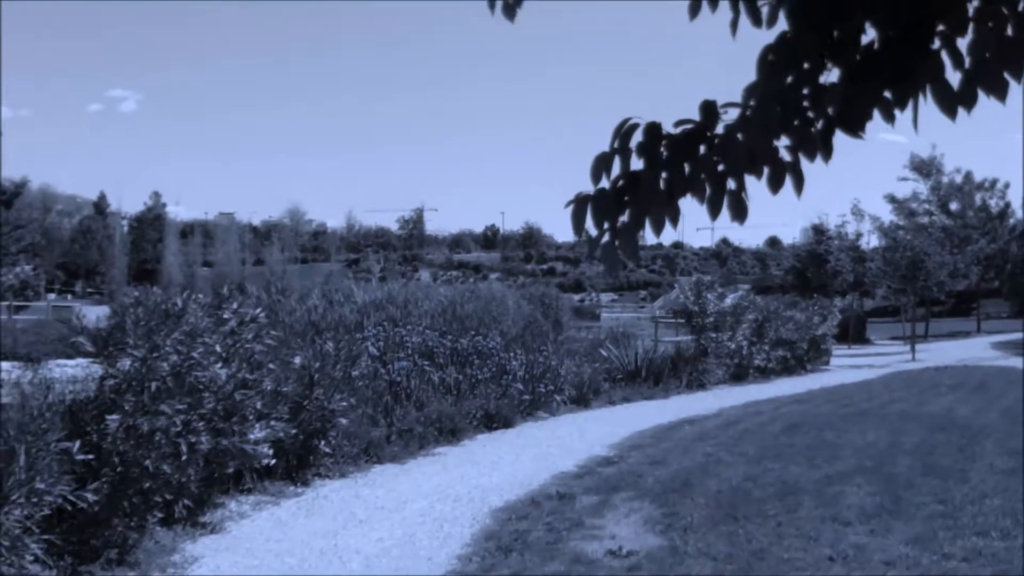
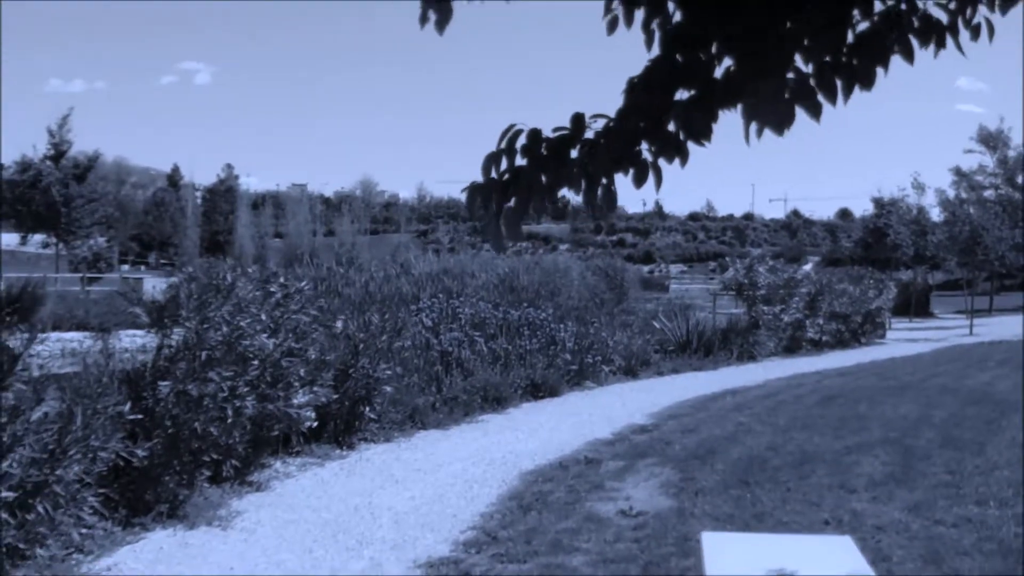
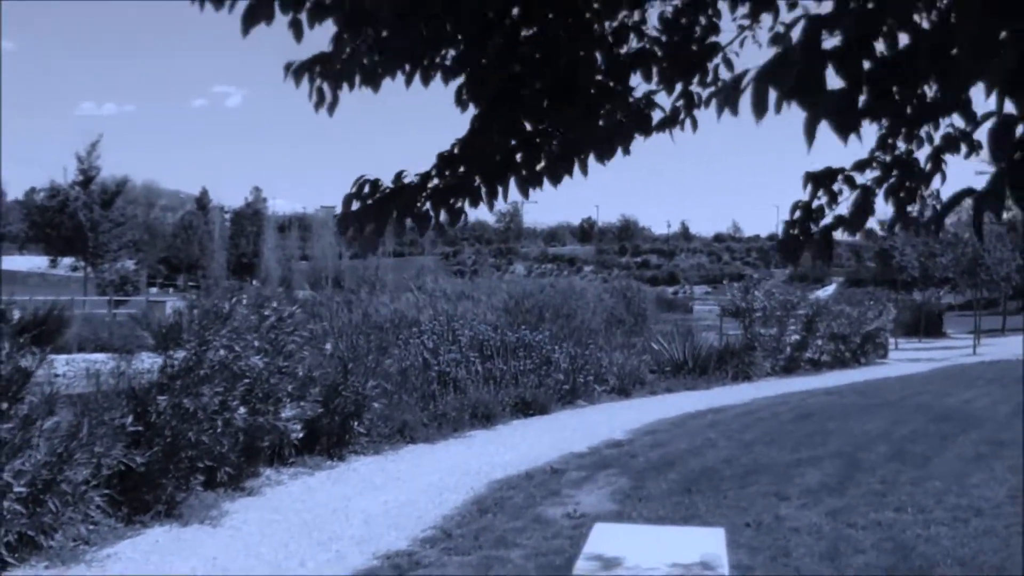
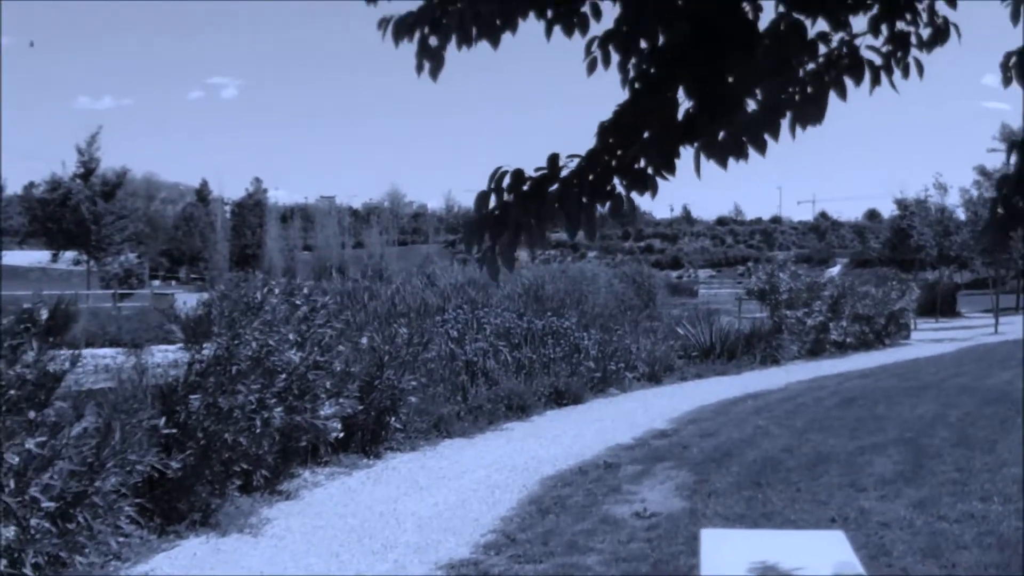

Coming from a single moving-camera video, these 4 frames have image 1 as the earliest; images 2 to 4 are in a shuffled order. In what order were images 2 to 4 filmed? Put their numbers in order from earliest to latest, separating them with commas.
2, 4, 3
